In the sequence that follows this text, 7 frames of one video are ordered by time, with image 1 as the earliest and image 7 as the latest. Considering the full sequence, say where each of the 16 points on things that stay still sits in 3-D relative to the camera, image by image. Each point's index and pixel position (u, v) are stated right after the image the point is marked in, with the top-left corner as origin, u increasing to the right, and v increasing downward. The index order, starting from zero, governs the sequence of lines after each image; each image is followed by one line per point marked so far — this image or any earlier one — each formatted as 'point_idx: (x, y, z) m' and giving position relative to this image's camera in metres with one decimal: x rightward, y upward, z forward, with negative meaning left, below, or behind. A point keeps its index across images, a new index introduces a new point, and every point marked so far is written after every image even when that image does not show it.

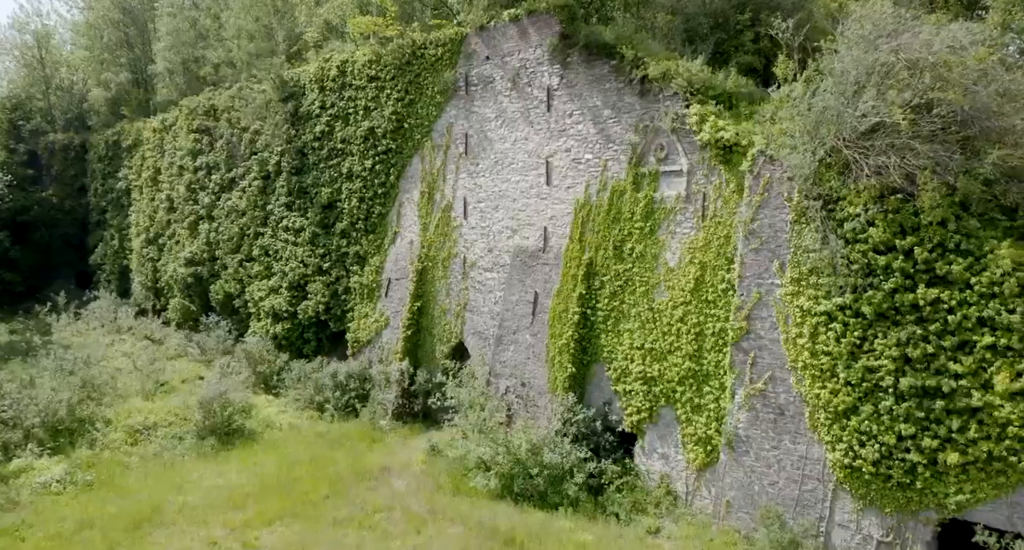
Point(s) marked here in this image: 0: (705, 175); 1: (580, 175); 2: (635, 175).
0: (+2.9, +1.5, +11.1) m
1: (+1.2, +1.7, +12.9) m
2: (+2.0, +1.6, +12.0) m
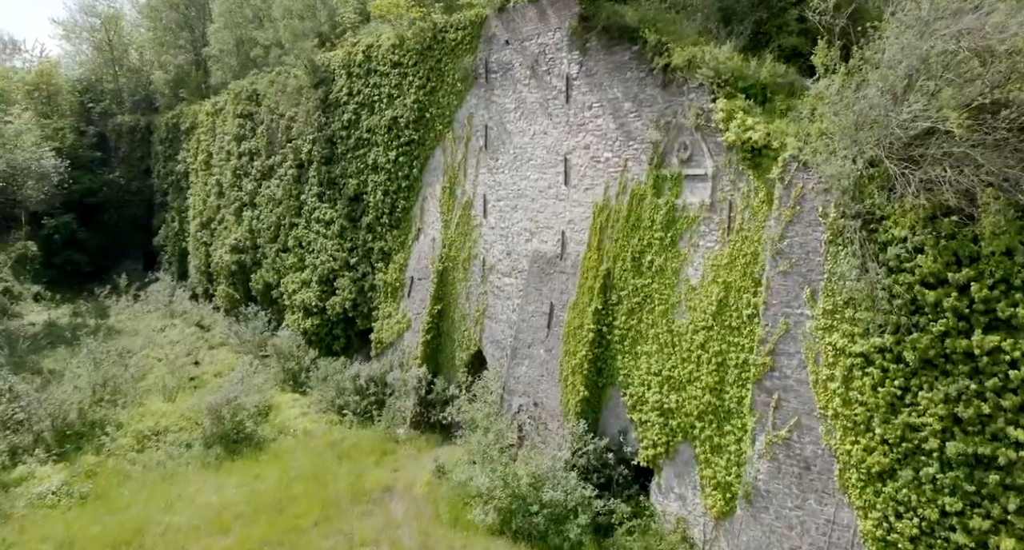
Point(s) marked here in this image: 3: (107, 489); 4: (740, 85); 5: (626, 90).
0: (+2.9, +1.2, +9.6) m
1: (+1.3, +1.5, +11.6) m
2: (+2.1, +1.4, +10.6) m
3: (-6.4, -3.4, +11.6) m
4: (+3.0, +2.5, +9.7) m
5: (+1.7, +2.8, +11.0) m
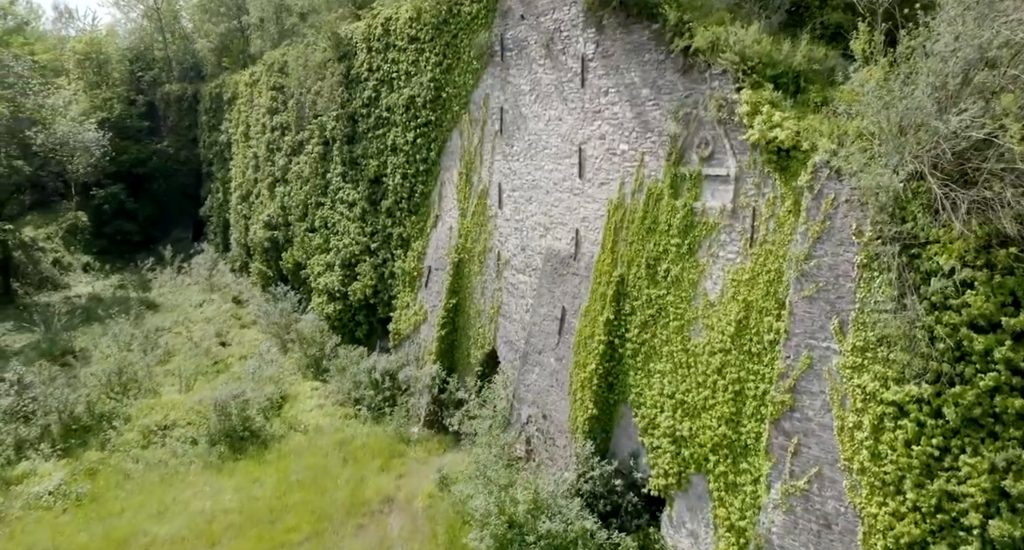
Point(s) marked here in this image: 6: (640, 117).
0: (+2.8, +1.0, +8.3) m
1: (+1.4, +1.5, +10.4) m
2: (+2.1, +1.2, +9.4) m
3: (-6.3, -3.3, +11.4) m
4: (+2.9, +2.3, +8.3) m
5: (+1.7, +2.6, +9.8) m
6: (+1.7, +2.1, +9.9) m
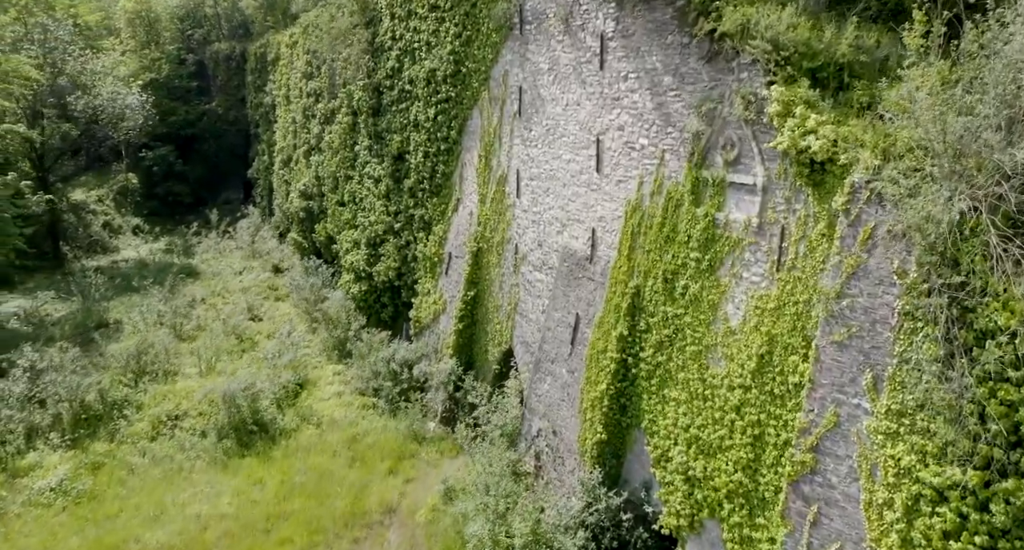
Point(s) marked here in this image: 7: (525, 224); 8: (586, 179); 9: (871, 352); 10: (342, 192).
0: (+2.6, +0.7, +7.1) m
1: (+1.5, +1.3, +9.2) m
2: (+2.0, +1.0, +8.2) m
3: (-6.2, -3.2, +11.2) m
4: (+2.8, +2.0, +7.0) m
5: (+1.8, +2.5, +8.5) m
6: (+1.7, +1.9, +8.6) m
7: (+0.2, +0.8, +11.8) m
8: (+1.0, +1.3, +10.2) m
9: (+2.9, -0.6, +6.1) m
10: (-4.4, +2.2, +19.2) m
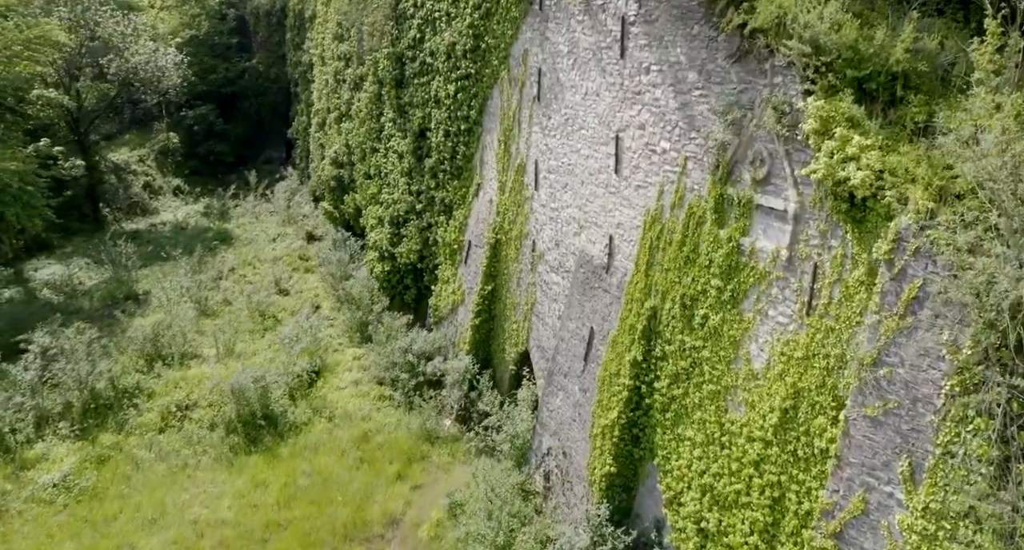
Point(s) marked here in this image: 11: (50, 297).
0: (+2.5, +0.3, +6.0) m
1: (+1.5, +1.1, +8.1) m
2: (+2.0, +0.7, +7.1) m
3: (-6.0, -3.1, +11.0) m
4: (+2.7, +1.6, +5.8) m
5: (+1.8, +2.2, +7.3) m
6: (+1.8, +1.7, +7.5) m
7: (+0.4, +0.8, +10.9) m
8: (+1.1, +1.2, +9.1) m
9: (+2.7, -1.1, +5.0) m
10: (-3.6, +2.8, +18.4) m
11: (-11.7, -0.5, +18.8) m
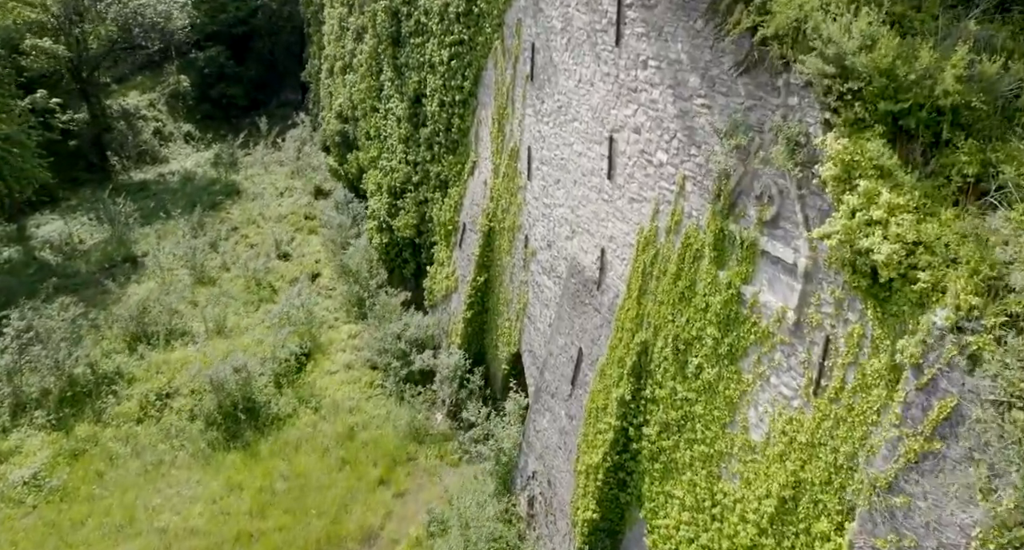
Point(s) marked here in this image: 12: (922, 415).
0: (+2.1, -0.2, +4.8) m
1: (+1.3, +0.8, +7.0) m
2: (+1.7, +0.3, +5.9) m
3: (-6.2, -3.0, +10.6) m
4: (+2.3, +1.0, +4.5) m
5: (+1.5, +1.8, +6.0) m
6: (+1.5, +1.3, +6.3) m
7: (+0.3, +0.8, +9.8) m
8: (+0.9, +1.0, +8.0) m
9: (+2.3, -1.7, +4.0) m
10: (-3.3, +3.5, +17.3) m
11: (-11.5, +0.4, +18.3) m
12: (+2.2, -0.7, +4.0) m
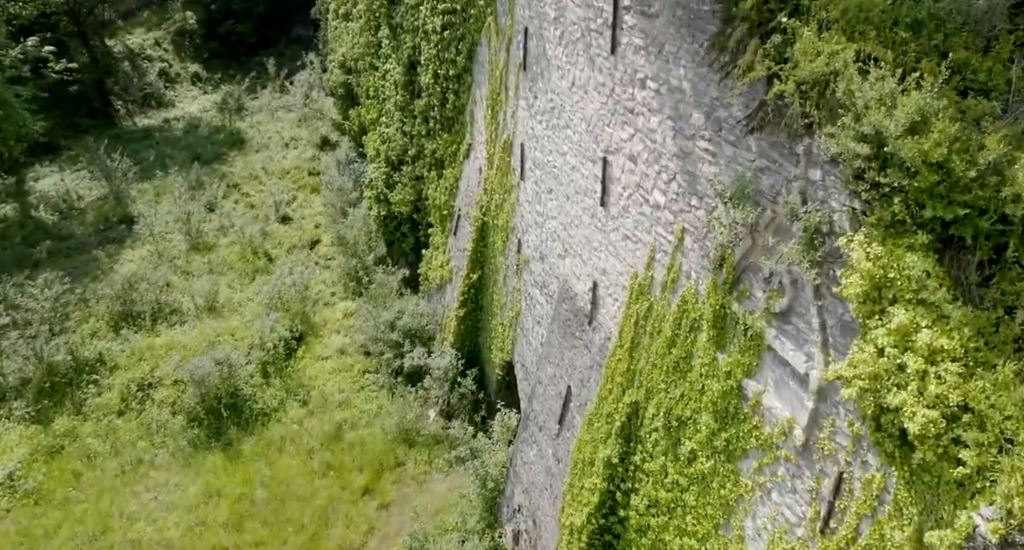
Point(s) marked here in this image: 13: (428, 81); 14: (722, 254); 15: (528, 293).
0: (+1.8, -0.9, +3.9) m
1: (+1.0, +0.4, +5.9) m
2: (+1.4, -0.2, +4.9) m
3: (-6.3, -2.9, +10.2) m
4: (+2.0, +0.3, +3.4) m
5: (+1.2, +1.2, +4.9) m
6: (+1.2, +0.8, +5.2) m
7: (+0.2, +0.7, +8.8) m
8: (+0.7, +0.6, +6.9) m
9: (+1.9, -2.4, +3.2) m
10: (-3.1, +4.2, +16.1) m
11: (-11.2, +1.3, +17.7) m
12: (+1.9, -1.5, +3.1) m
13: (-1.3, +3.1, +11.7) m
14: (+1.4, +0.1, +4.9) m
15: (+0.2, -0.2, +9.0) m
